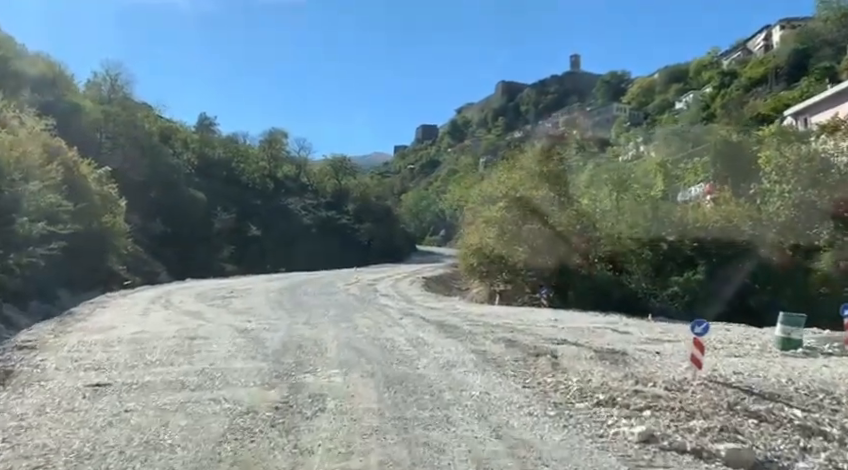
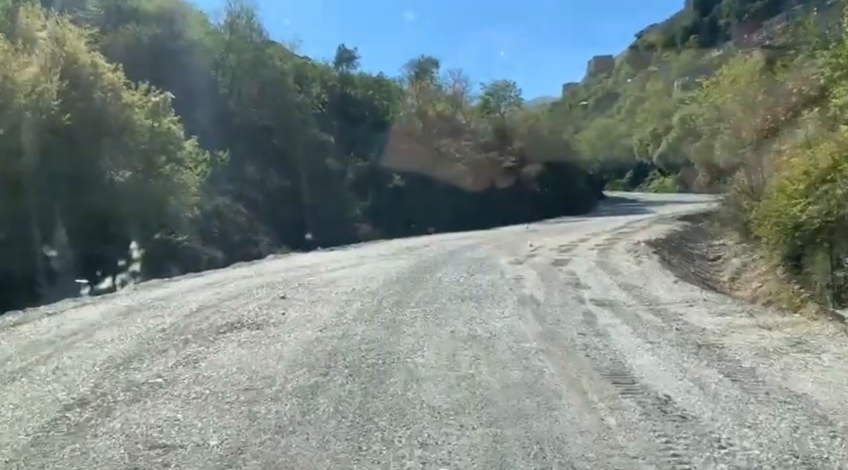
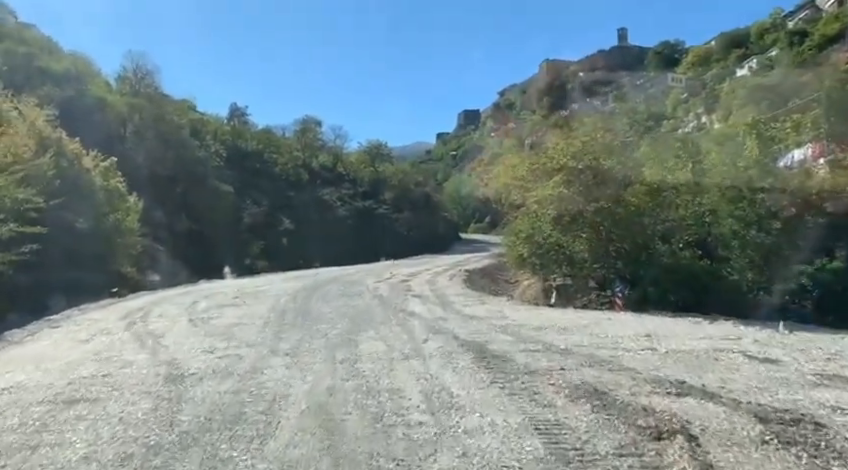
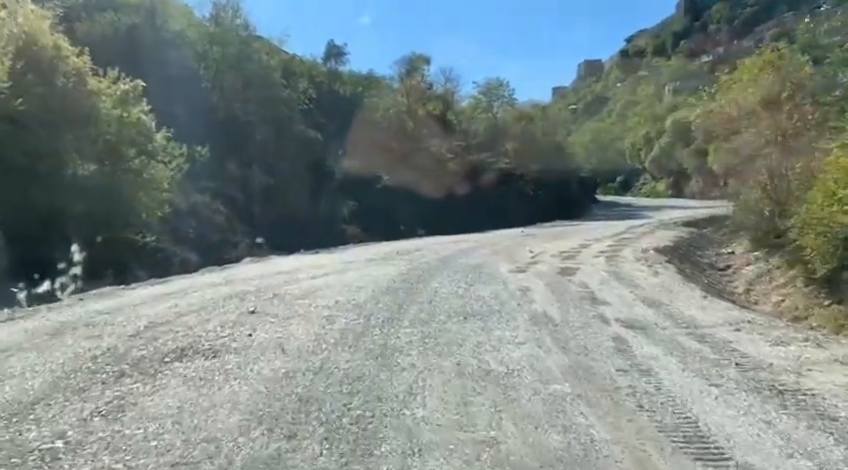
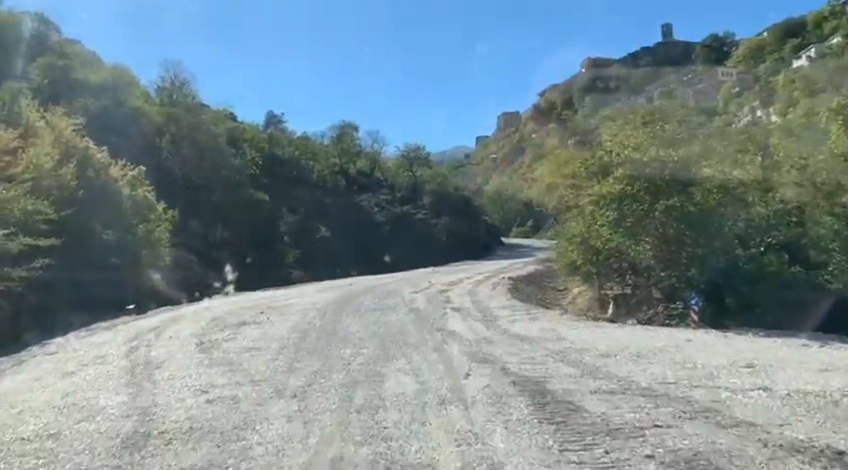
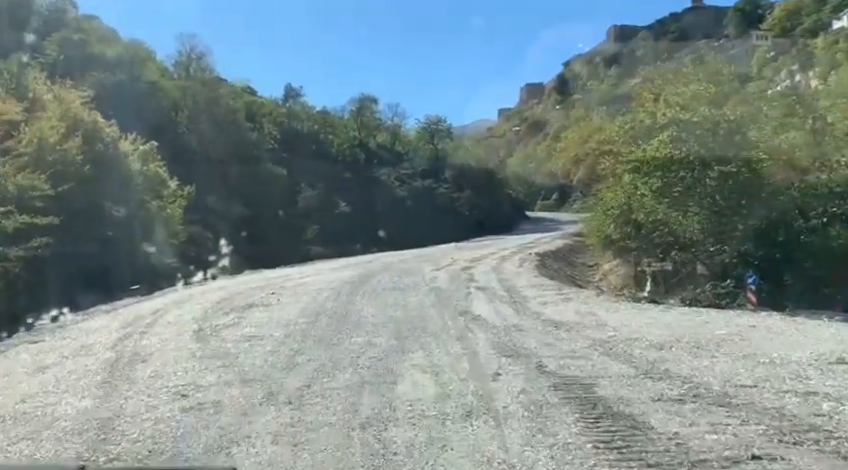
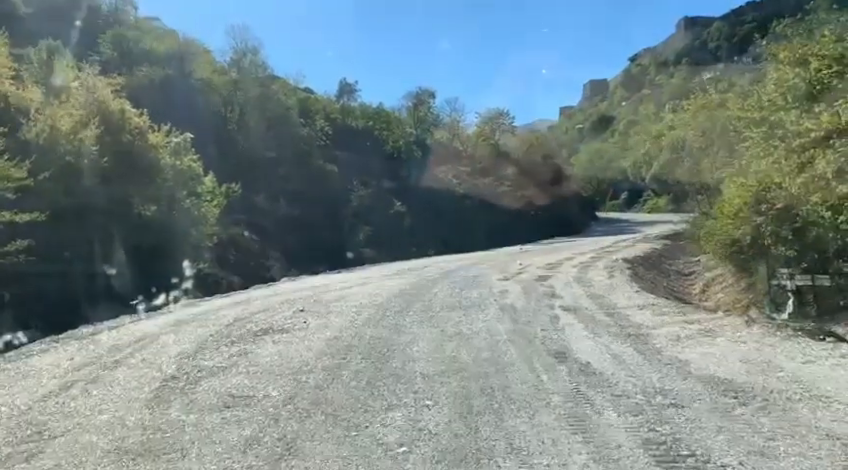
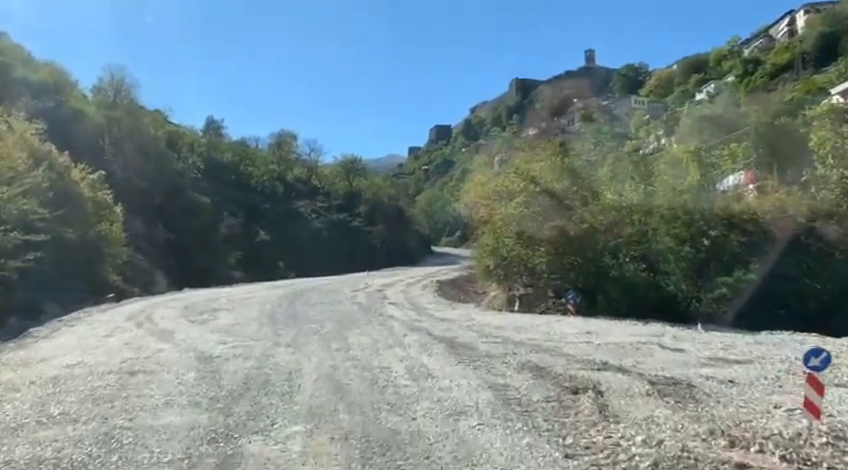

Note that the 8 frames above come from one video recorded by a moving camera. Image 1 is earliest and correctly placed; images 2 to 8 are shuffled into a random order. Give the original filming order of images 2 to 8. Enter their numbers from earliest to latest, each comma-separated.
8, 3, 5, 6, 7, 2, 4
